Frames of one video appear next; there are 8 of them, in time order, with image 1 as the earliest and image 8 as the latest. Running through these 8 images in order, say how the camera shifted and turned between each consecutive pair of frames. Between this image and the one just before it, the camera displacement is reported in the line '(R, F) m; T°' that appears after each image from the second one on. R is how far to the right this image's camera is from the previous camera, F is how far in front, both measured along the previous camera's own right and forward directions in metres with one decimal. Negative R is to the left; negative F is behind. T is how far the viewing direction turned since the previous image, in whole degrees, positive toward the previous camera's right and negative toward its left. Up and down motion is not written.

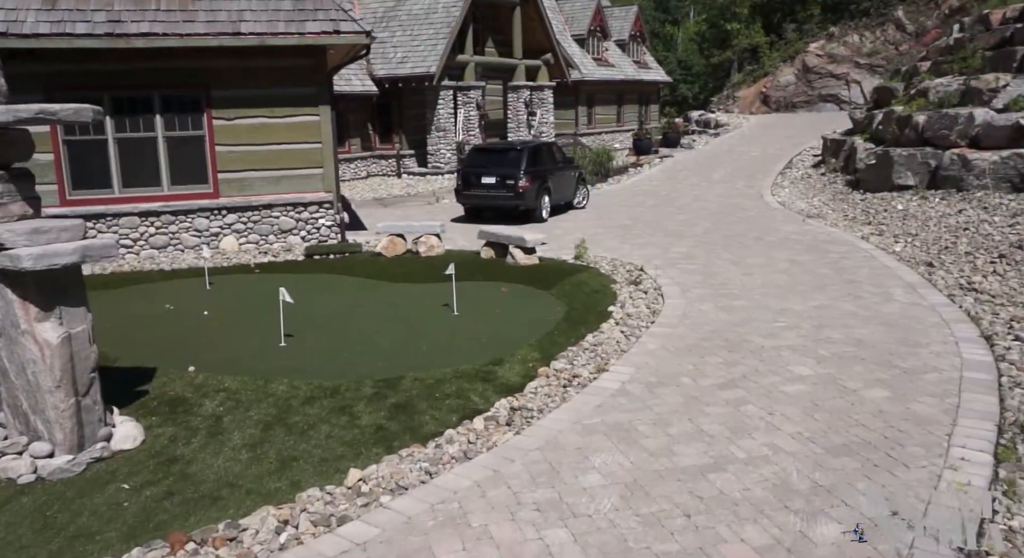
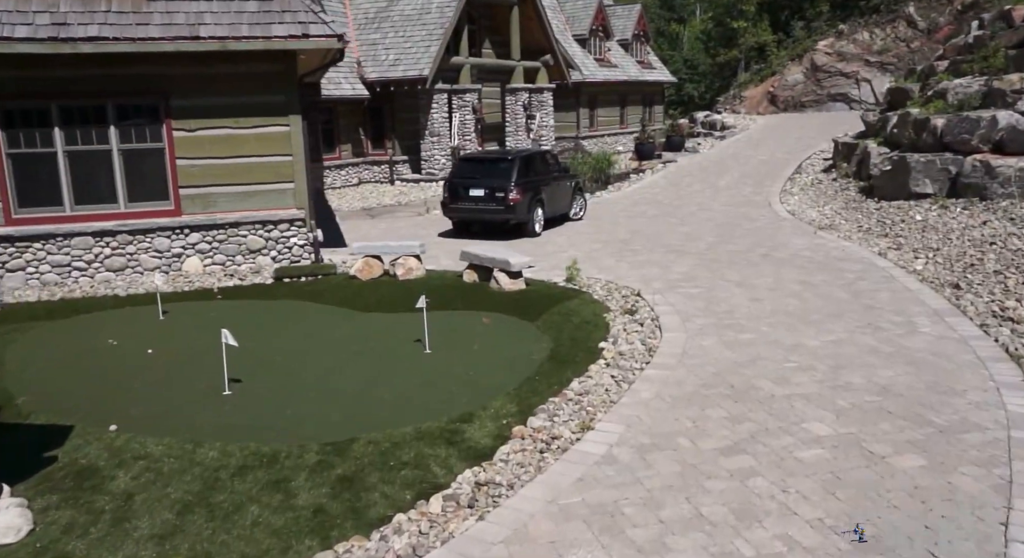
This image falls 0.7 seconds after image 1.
(+0.3, +1.0) m; -1°
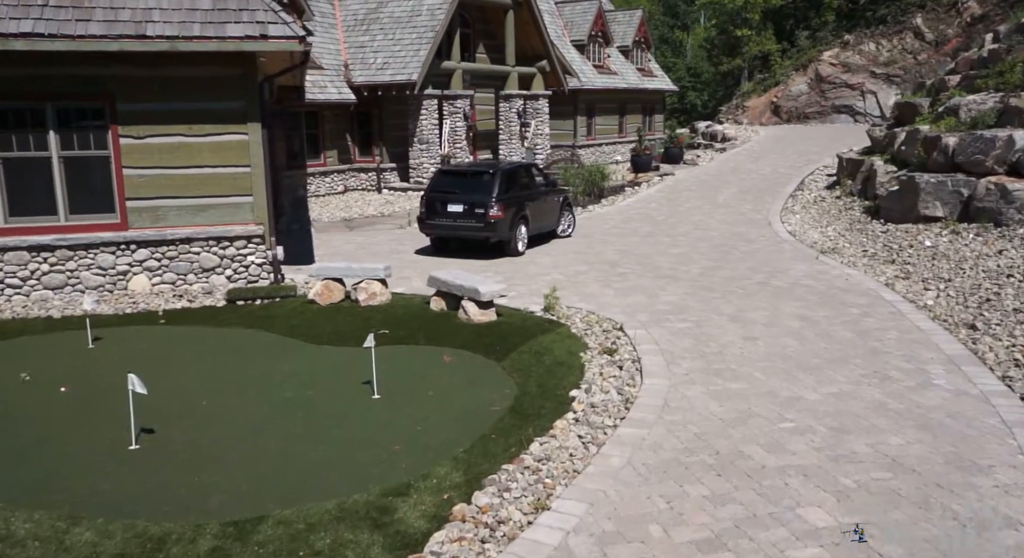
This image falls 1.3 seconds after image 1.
(+0.4, +0.9) m; 0°
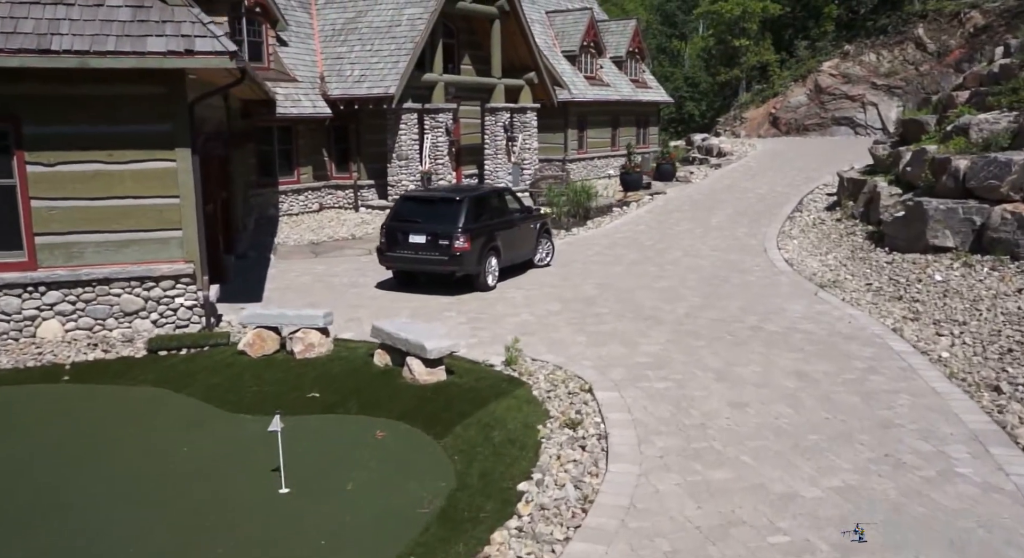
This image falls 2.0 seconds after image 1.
(+0.5, +1.2) m; 0°
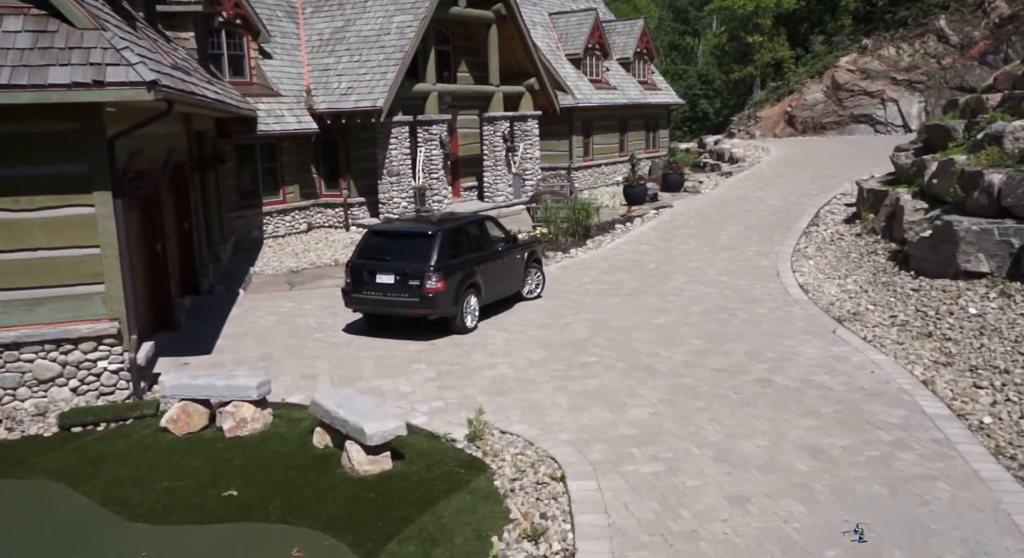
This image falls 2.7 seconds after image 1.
(+0.6, +1.2) m; -1°
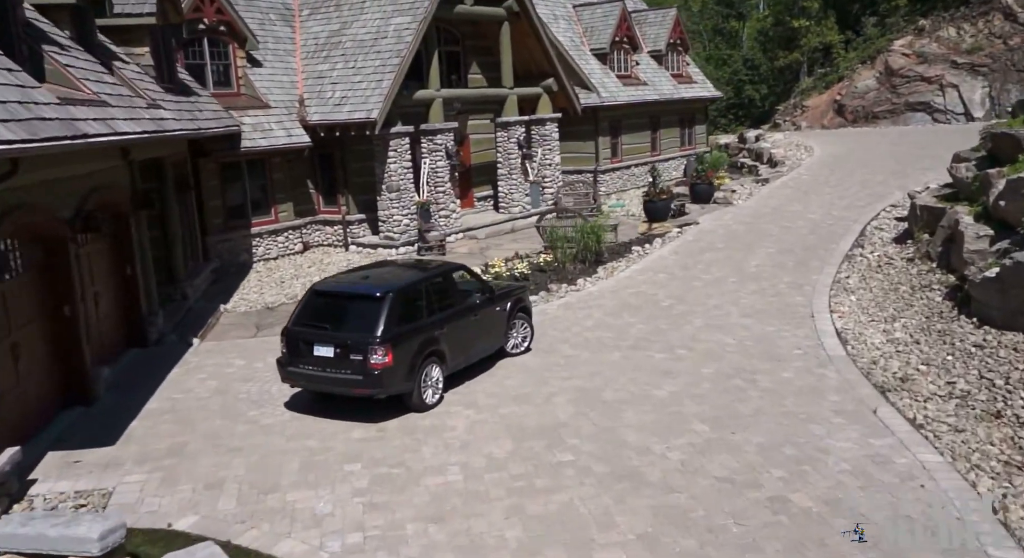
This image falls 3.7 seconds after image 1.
(+1.0, +1.9) m; -4°
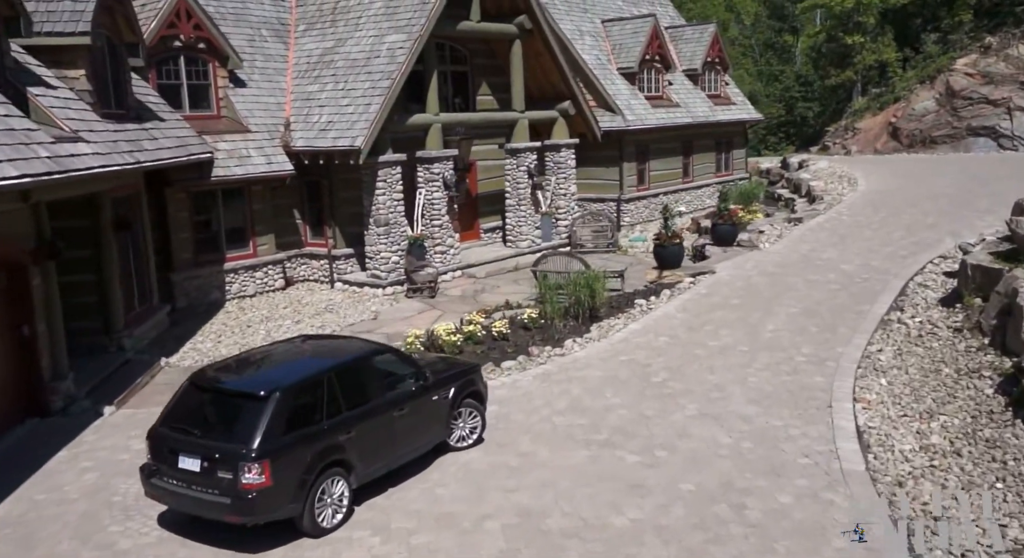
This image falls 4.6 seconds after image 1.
(+1.2, +1.9) m; -4°
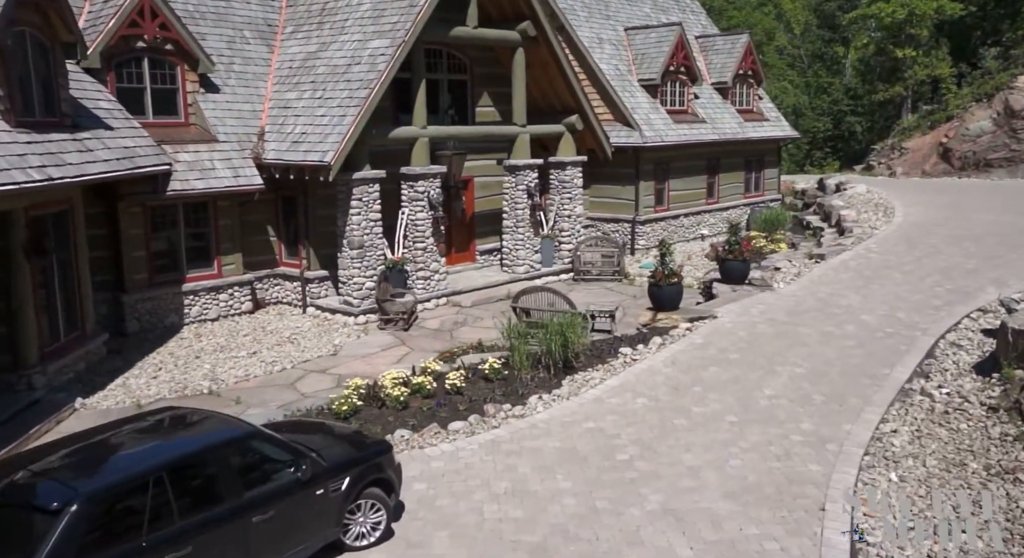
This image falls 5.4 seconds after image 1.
(+1.3, +1.7) m; -3°
